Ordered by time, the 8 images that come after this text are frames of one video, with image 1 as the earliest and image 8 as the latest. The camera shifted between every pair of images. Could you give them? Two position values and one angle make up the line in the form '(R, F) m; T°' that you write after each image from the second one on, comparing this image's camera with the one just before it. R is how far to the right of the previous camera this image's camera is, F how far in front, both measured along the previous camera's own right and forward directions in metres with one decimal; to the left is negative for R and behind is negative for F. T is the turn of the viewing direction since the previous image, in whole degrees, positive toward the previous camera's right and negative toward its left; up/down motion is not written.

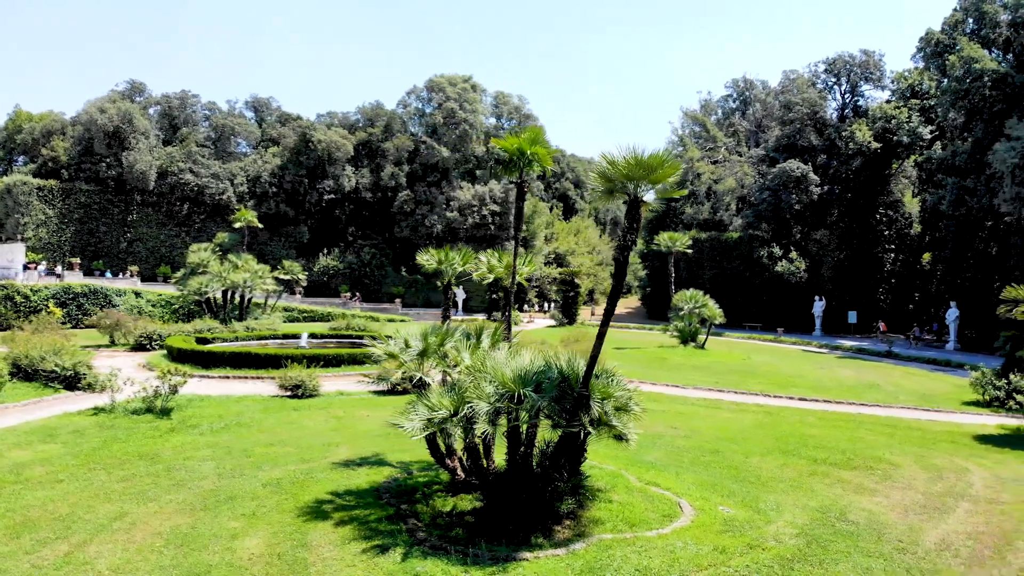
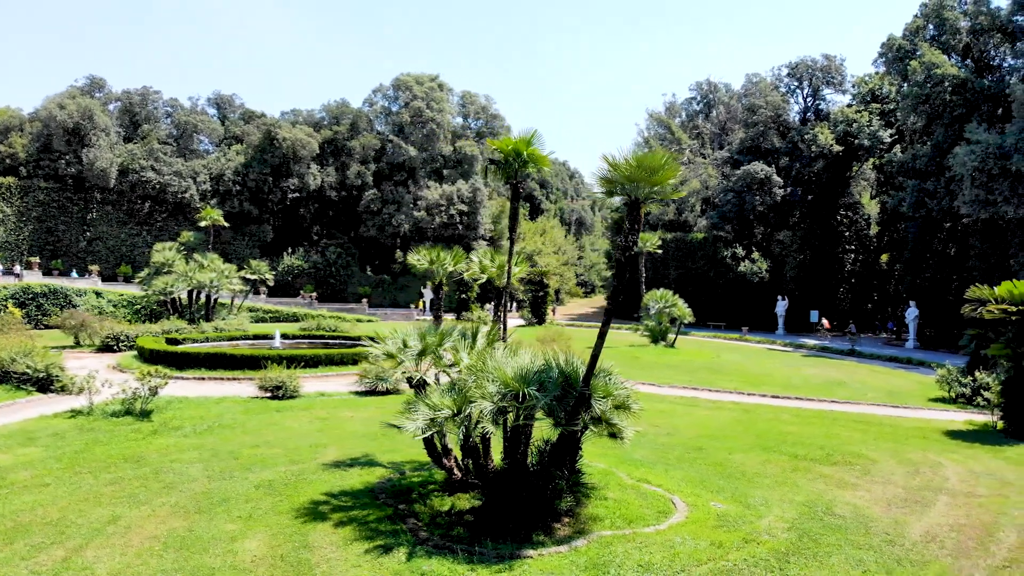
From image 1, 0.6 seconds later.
(-0.3, 0.0) m; +2°
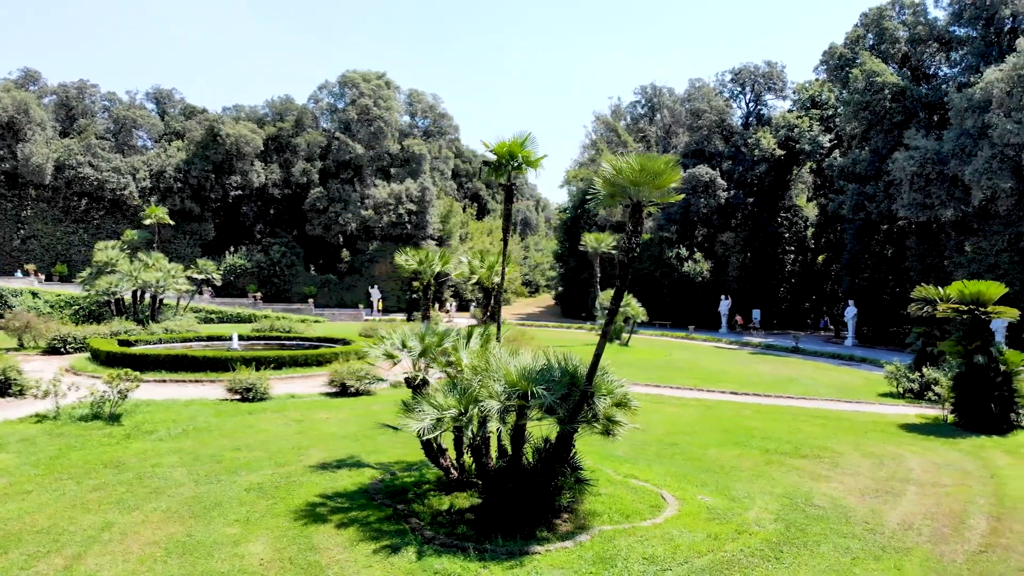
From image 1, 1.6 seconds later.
(-0.4, 0.0) m; +4°
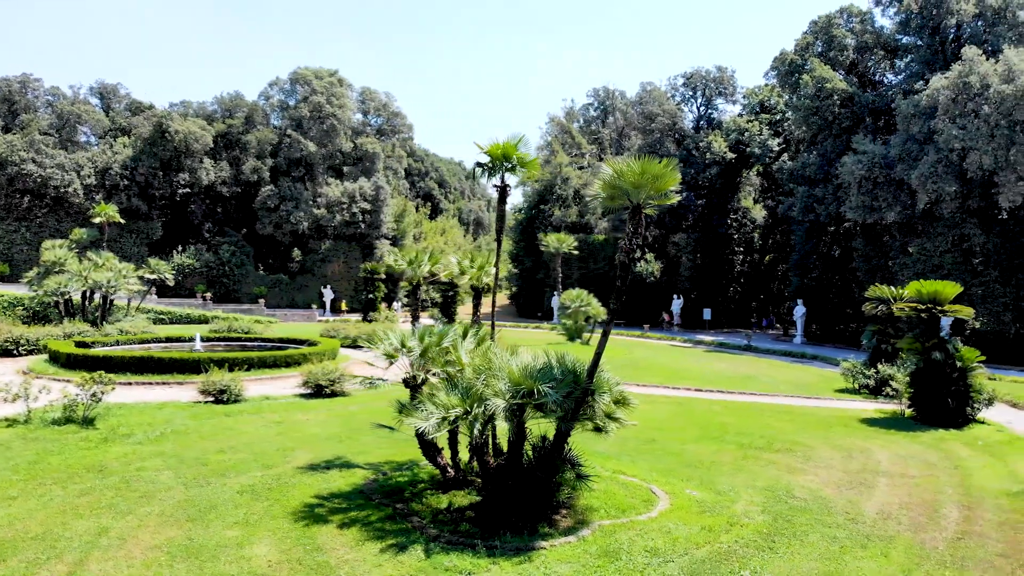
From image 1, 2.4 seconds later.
(-0.4, -0.1) m; +3°
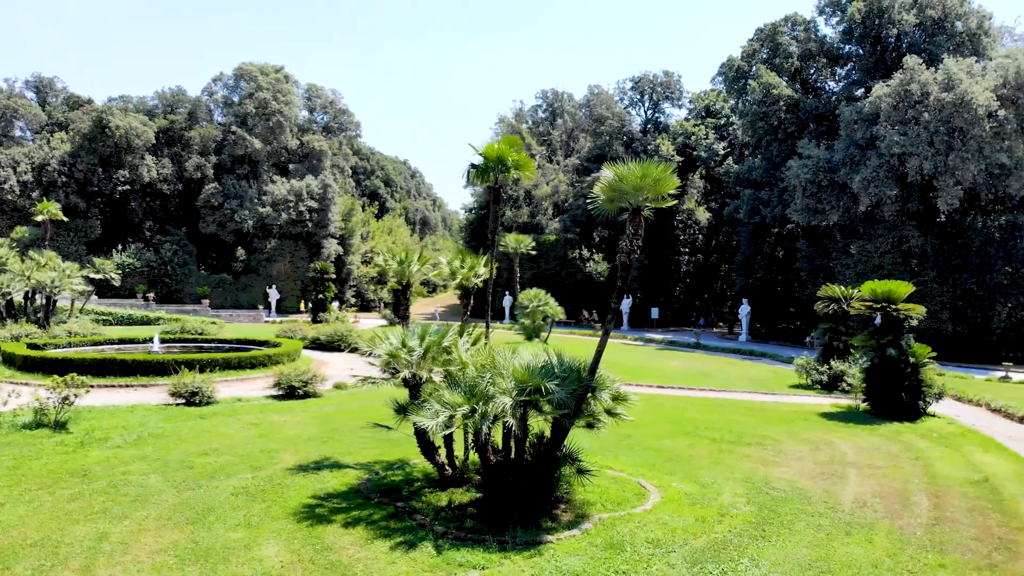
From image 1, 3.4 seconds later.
(-0.4, -0.1) m; +4°
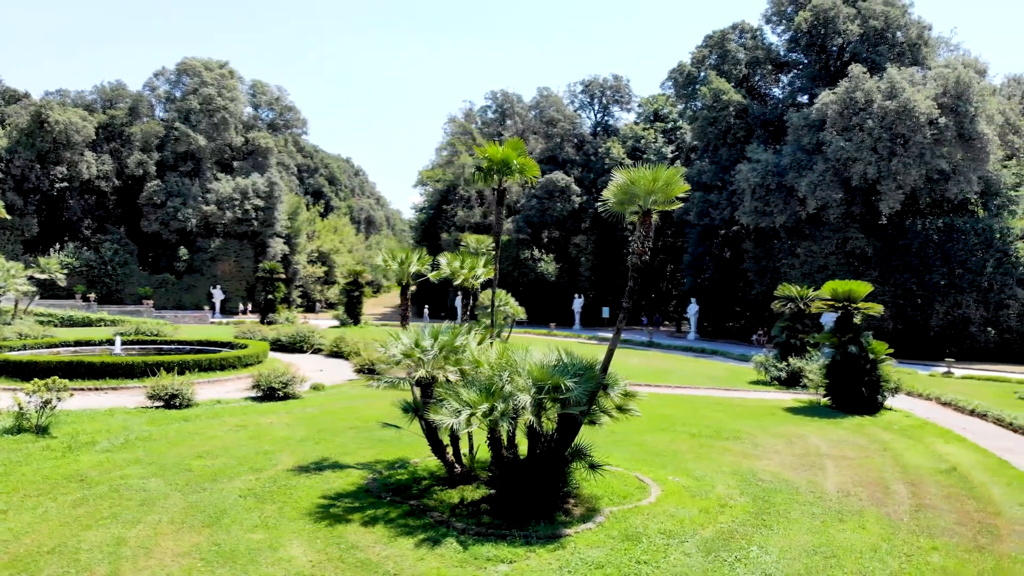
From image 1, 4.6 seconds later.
(-0.6, -0.1) m; +3°
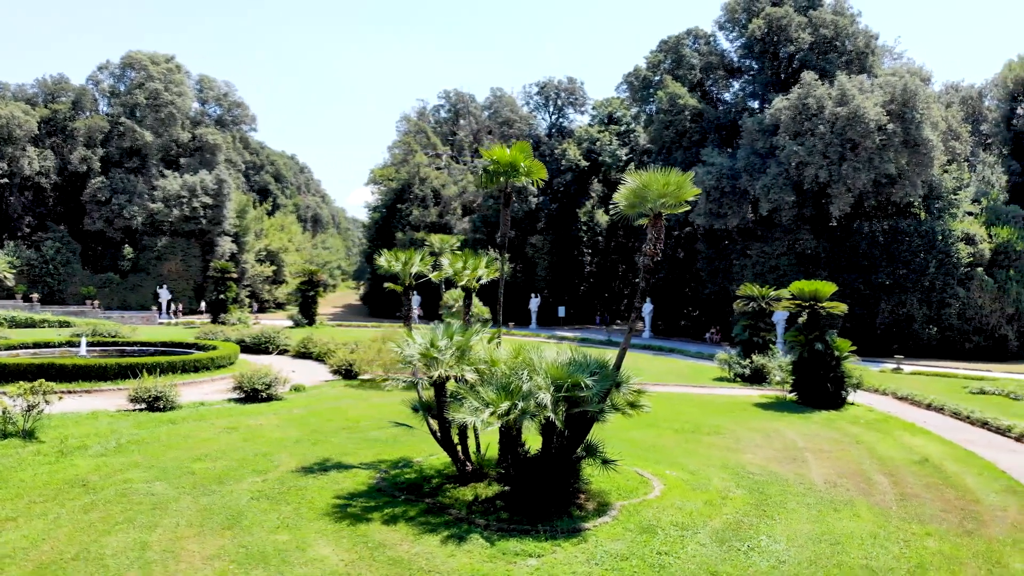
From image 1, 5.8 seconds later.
(-0.6, -0.1) m; +3°
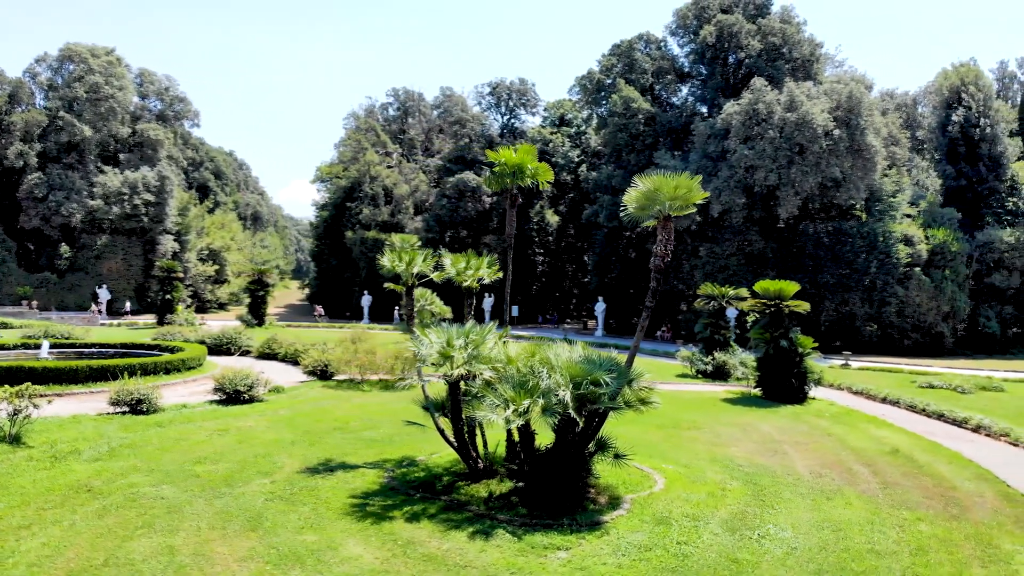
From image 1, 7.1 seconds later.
(-0.6, -0.2) m; +3°
